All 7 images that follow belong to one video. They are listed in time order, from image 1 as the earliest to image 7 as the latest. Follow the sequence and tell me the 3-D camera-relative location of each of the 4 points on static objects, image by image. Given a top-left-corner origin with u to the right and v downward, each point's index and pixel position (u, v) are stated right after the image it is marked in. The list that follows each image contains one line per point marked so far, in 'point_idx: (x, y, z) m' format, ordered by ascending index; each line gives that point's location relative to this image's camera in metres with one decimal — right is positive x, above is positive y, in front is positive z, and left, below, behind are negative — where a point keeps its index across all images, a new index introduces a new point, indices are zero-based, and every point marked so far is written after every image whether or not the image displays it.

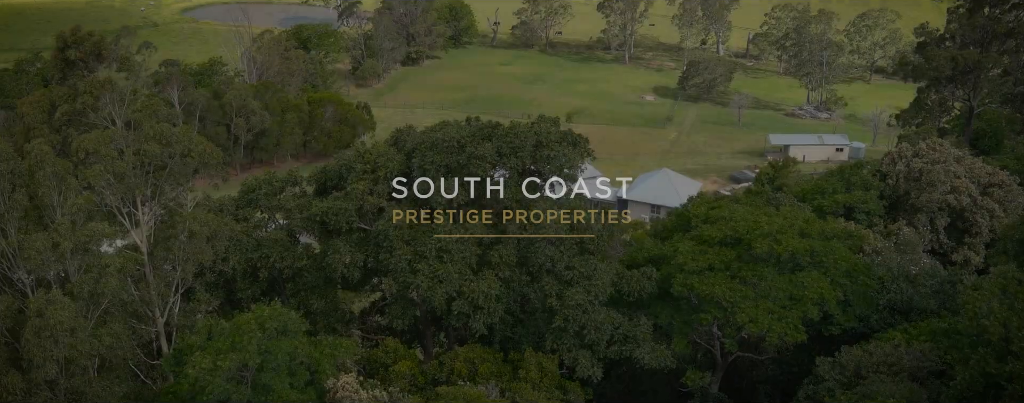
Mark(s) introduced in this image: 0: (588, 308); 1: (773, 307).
0: (+2.0, -2.8, +19.9) m
1: (+6.8, -2.7, +19.4) m
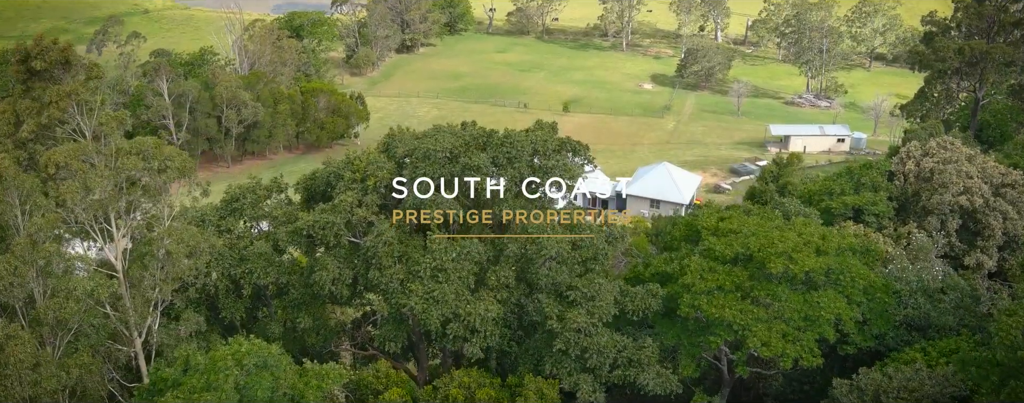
0: (+2.0, -3.2, +18.8) m
1: (+6.8, -3.1, +18.3) m
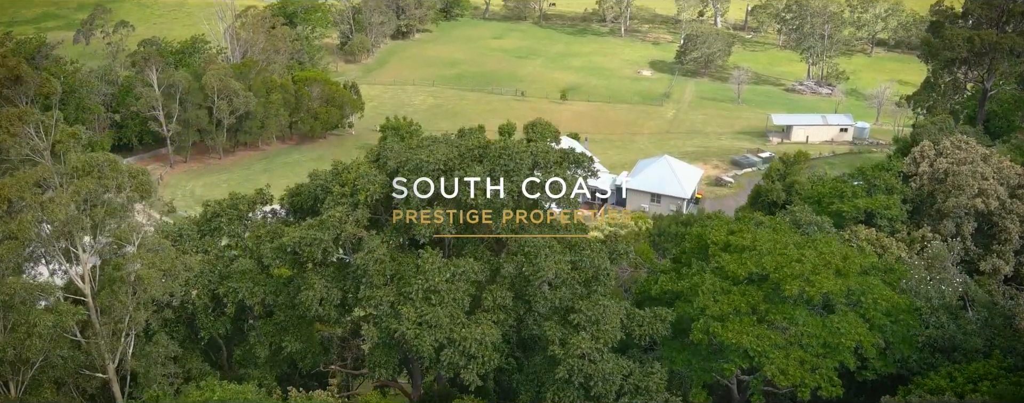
0: (+2.0, -3.7, +17.6) m
1: (+6.7, -3.6, +17.1) m
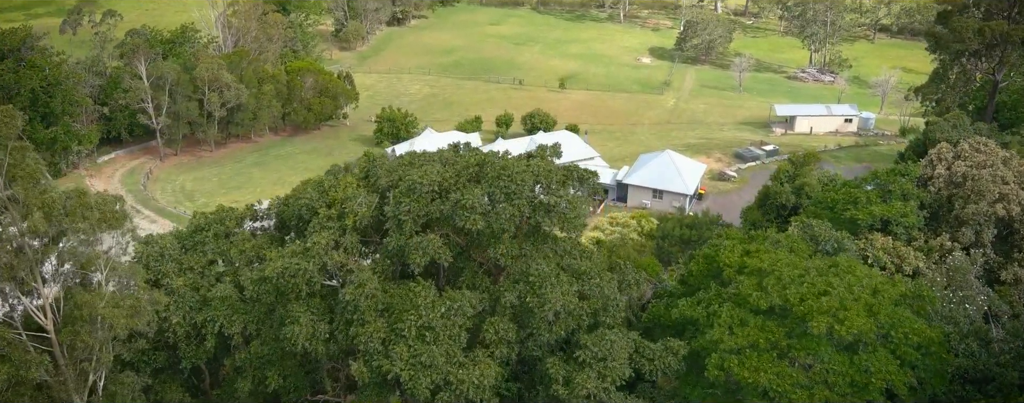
0: (+2.0, -4.3, +16.2) m
1: (+6.8, -4.2, +15.8) m
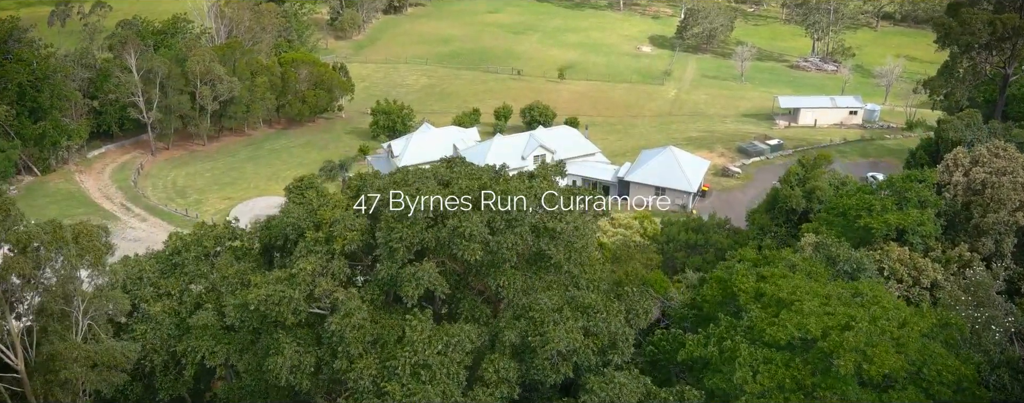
0: (+2.0, -4.9, +15.0) m
1: (+6.8, -4.8, +14.6) m
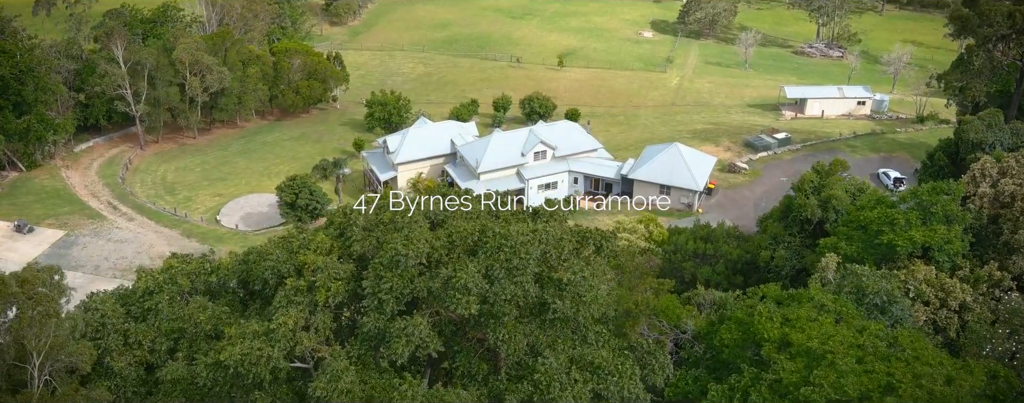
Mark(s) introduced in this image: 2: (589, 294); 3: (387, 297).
0: (+2.1, -5.8, +13.4) m
1: (+6.9, -5.7, +13.0) m
2: (+1.6, -2.0, +15.3) m
3: (-2.4, -1.9, +14.5) m
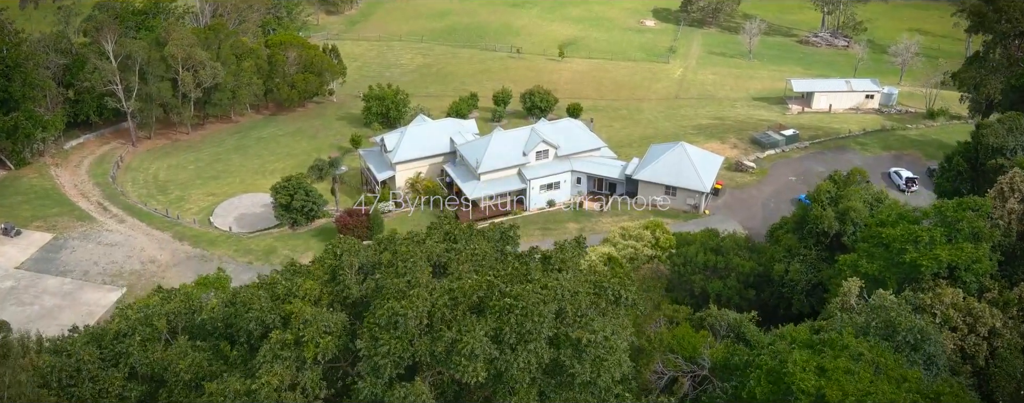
0: (+2.2, -6.7, +12.0) m
1: (+7.0, -6.6, +11.7) m
2: (+1.7, -2.9, +13.9) m
3: (-2.3, -2.8, +13.1) m
